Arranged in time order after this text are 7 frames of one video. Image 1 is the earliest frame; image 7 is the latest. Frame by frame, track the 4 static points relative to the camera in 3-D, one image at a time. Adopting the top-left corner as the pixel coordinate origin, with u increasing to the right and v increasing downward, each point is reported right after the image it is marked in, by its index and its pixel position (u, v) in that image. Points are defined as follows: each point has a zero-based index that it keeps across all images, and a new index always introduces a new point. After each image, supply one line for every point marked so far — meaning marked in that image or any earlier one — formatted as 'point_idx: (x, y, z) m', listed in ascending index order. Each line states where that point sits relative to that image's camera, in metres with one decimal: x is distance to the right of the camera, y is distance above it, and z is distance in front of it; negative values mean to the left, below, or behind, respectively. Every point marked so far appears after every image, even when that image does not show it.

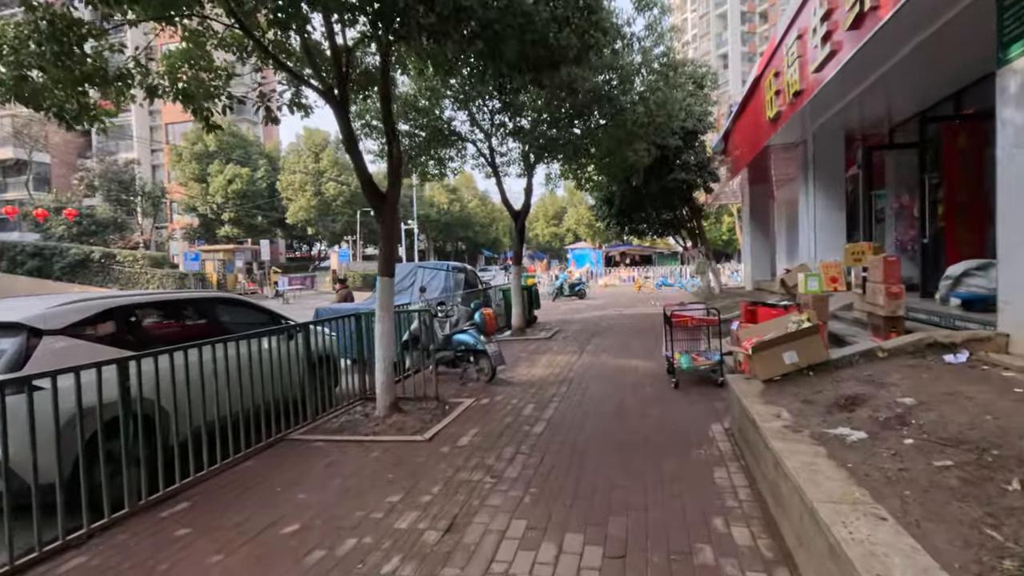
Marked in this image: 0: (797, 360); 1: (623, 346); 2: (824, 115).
0: (+2.8, -0.7, +5.3) m
1: (+2.3, -1.2, +11.1) m
2: (+5.7, +3.2, +9.6) m
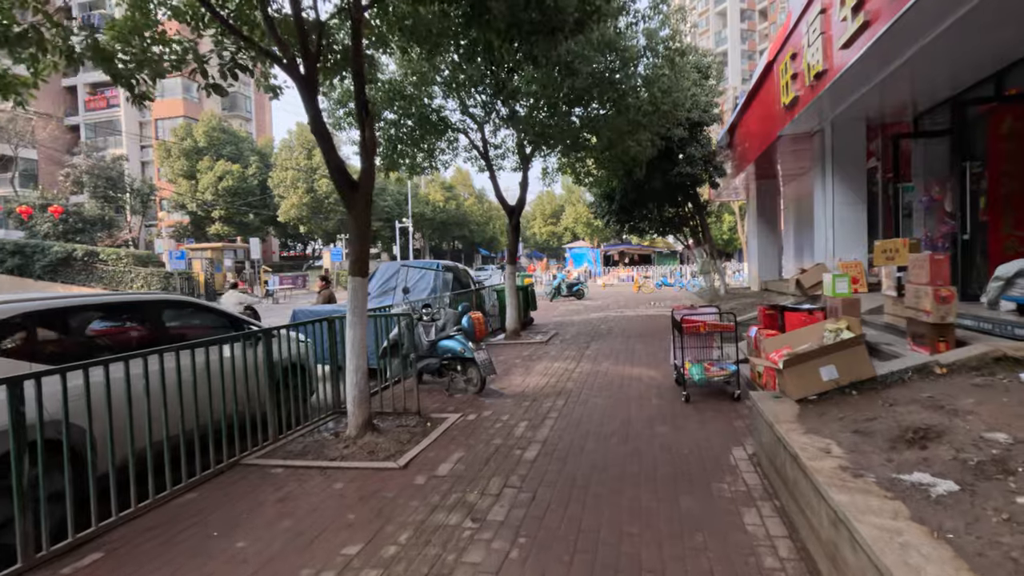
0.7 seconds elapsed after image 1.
0: (+2.7, -0.7, +4.5) m
1: (+2.2, -1.2, +10.3) m
2: (+5.6, +3.1, +8.8) m
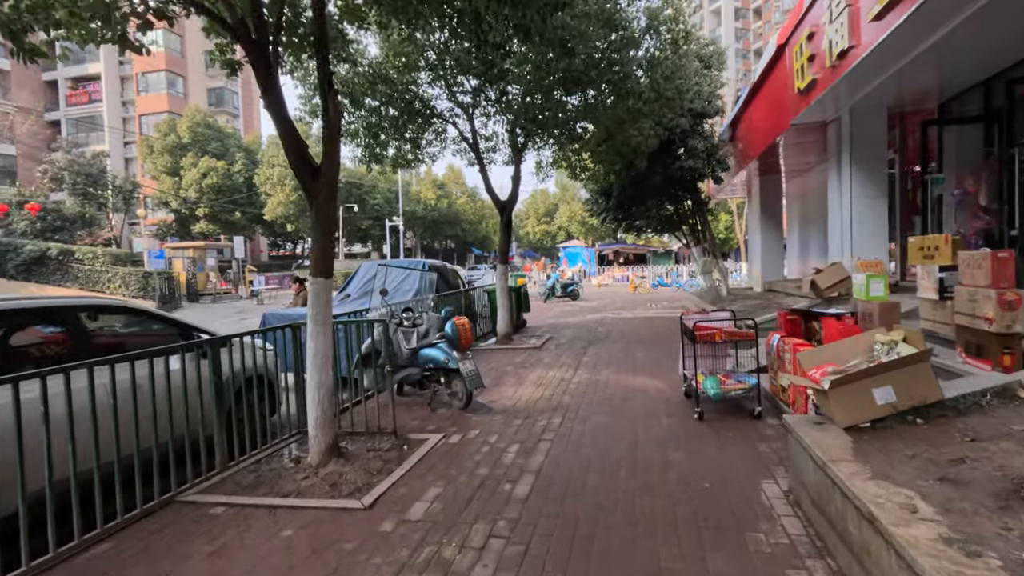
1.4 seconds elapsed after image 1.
0: (+2.6, -0.8, +3.7) m
1: (+2.0, -1.3, +9.5) m
2: (+5.5, +3.1, +8.0) m
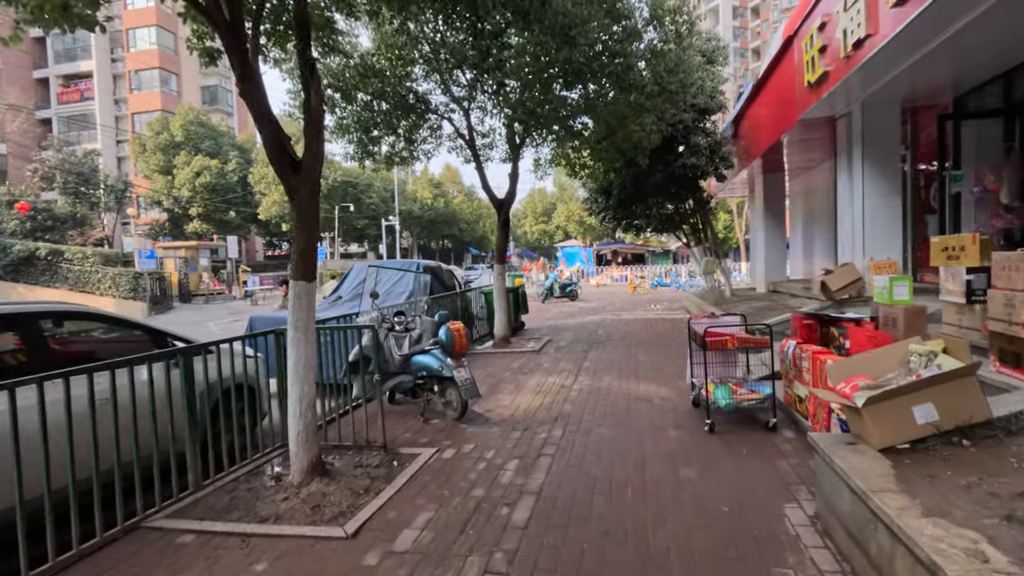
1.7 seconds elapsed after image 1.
0: (+2.6, -0.8, +3.3) m
1: (+2.0, -1.3, +9.1) m
2: (+5.4, +3.1, +7.7) m
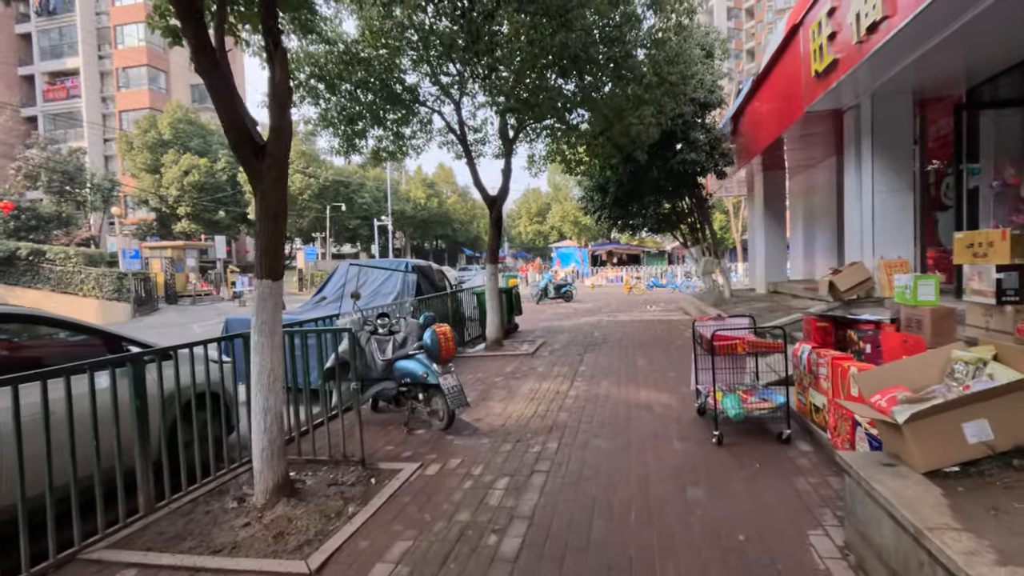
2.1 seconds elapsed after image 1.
0: (+2.5, -0.8, +2.8) m
1: (+1.9, -1.3, +8.7) m
2: (+5.3, +3.1, +7.3) m
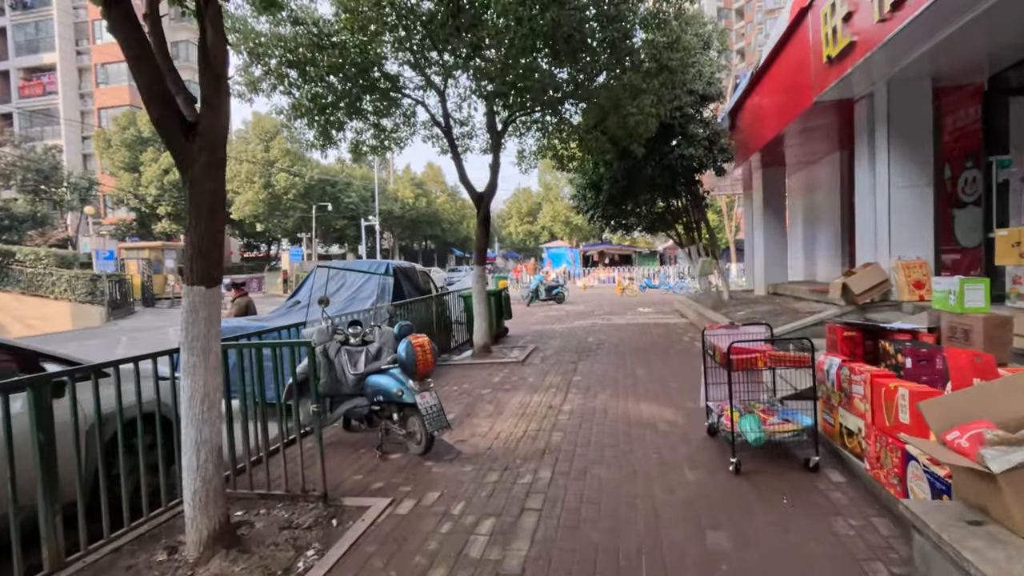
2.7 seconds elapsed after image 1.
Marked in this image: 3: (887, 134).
0: (+2.5, -0.8, +2.2) m
1: (+1.7, -1.3, +8.0) m
2: (+5.1, +3.0, +6.7) m
3: (+5.4, +2.2, +7.7) m
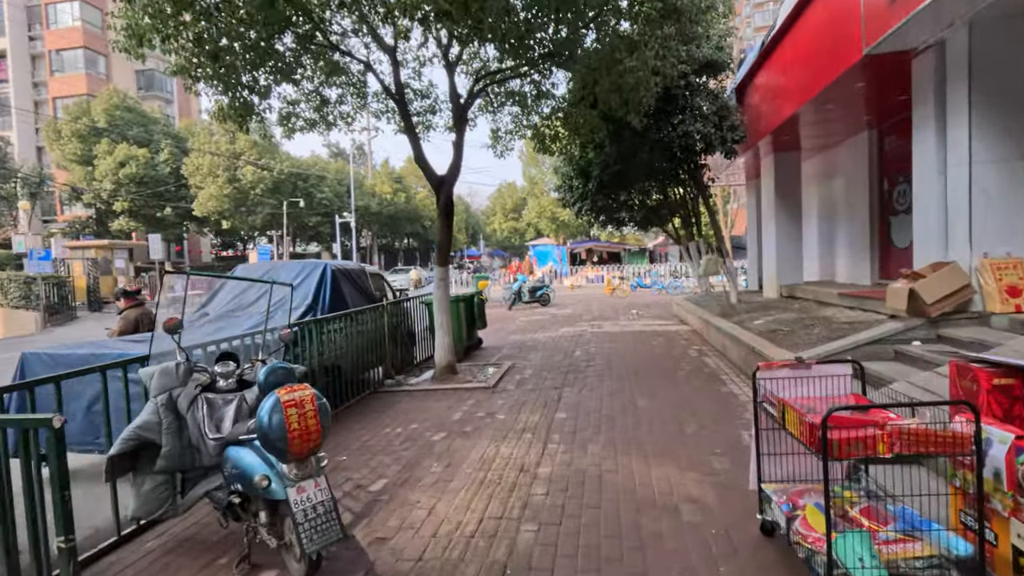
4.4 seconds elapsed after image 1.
0: (+2.2, -0.9, +0.3) m
1: (+1.3, -1.4, +6.1) m
2: (+4.7, +3.0, +4.8) m
3: (+5.0, +2.1, +5.9) m
